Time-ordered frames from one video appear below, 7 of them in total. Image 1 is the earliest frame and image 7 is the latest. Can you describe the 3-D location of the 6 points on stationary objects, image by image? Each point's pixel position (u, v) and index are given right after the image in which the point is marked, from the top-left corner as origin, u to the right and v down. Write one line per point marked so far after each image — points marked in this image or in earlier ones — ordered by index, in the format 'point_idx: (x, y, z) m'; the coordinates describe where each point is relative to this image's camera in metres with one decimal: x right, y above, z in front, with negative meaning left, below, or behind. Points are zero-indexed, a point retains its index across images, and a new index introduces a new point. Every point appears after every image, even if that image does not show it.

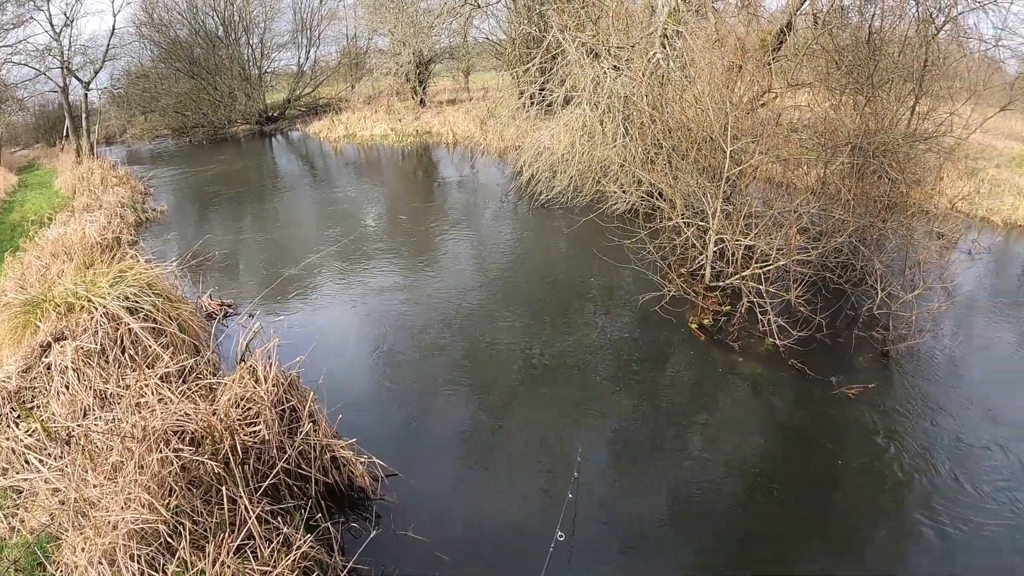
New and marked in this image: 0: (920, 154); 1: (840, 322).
0: (+5.7, +1.9, +8.0) m
1: (+4.8, -0.5, +8.6) m
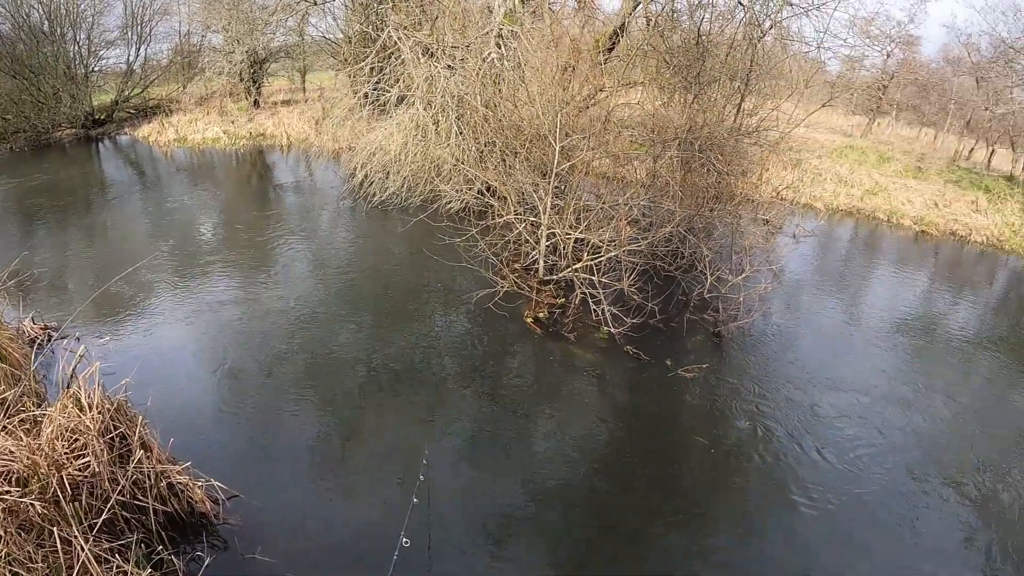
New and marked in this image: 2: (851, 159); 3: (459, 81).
0: (+3.5, +2.1, +8.6) m
1: (+2.7, -0.3, +9.1) m
2: (+8.8, +3.3, +15.0) m
3: (-0.7, +3.1, +8.7) m
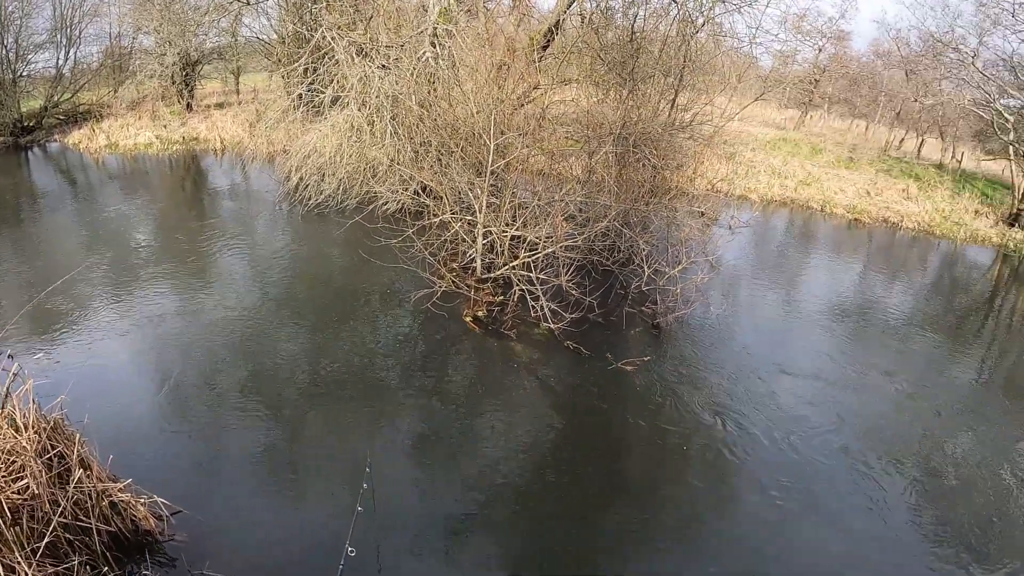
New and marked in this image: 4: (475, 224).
0: (+2.6, +2.3, +8.9) m
1: (+1.8, -0.1, +9.4) m
2: (+7.5, +3.7, +15.6) m
3: (-1.6, +3.1, +8.7) m
4: (-0.5, +0.9, +8.0) m
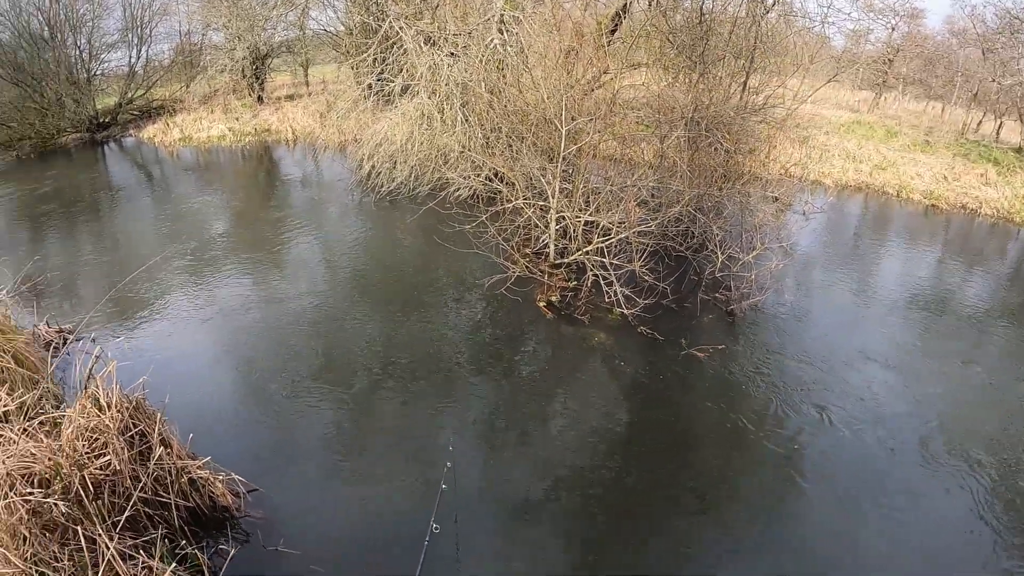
0: (+3.6, +2.4, +8.6) m
1: (+2.8, 0.0, +9.1) m
2: (+8.9, +3.9, +14.9) m
3: (-0.7, +3.3, +8.6) m
4: (+0.5, +1.1, +7.9) m
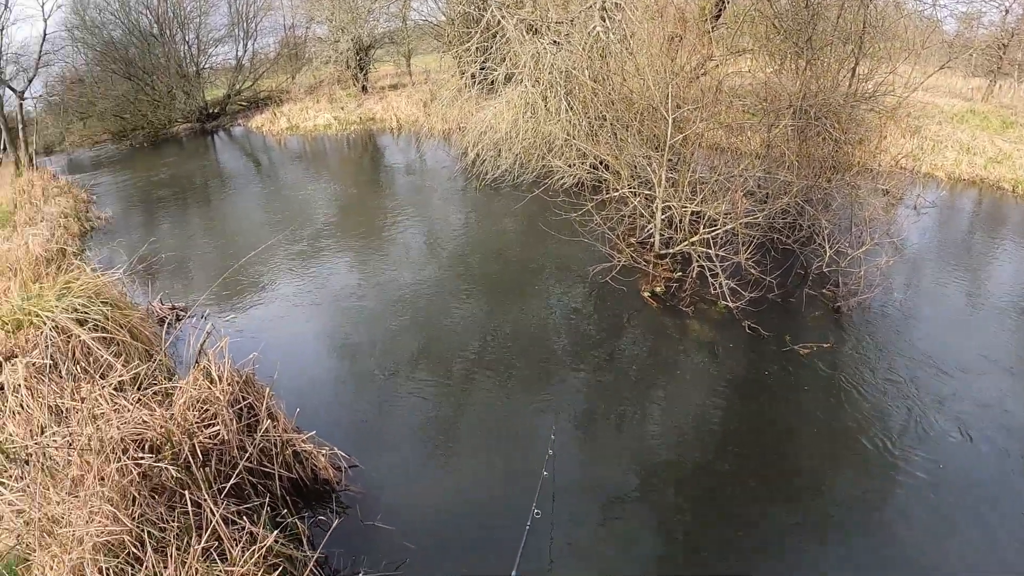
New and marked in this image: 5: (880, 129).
0: (+4.9, +2.4, +8.1) m
1: (+4.2, +0.1, +8.7) m
2: (+10.8, +3.8, +14.0) m
3: (+0.8, +3.4, +8.6) m
4: (+1.8, +1.2, +7.7) m
5: (+5.3, +2.3, +8.4) m
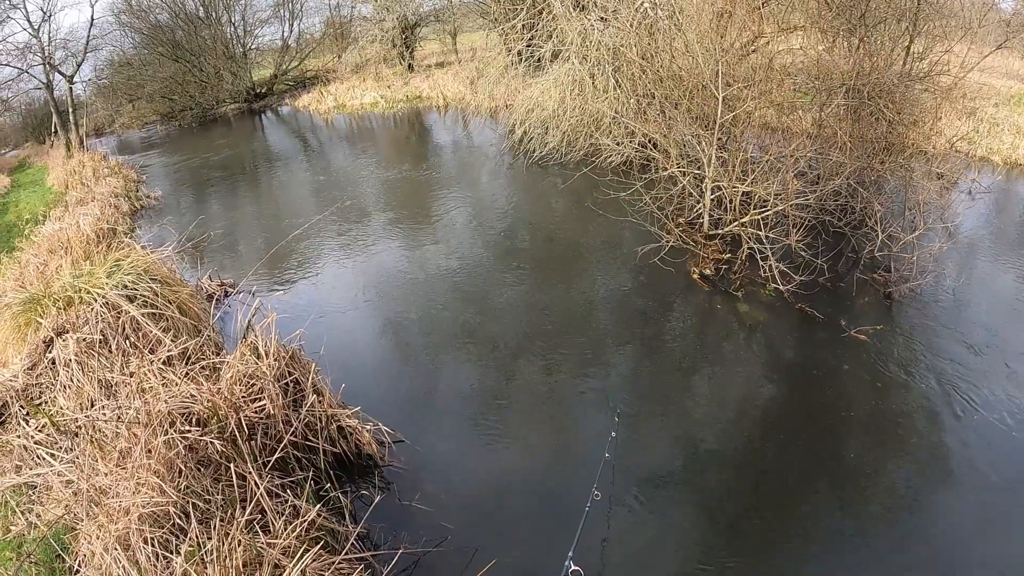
0: (+5.6, +2.7, +7.9) m
1: (+4.8, +0.3, +8.6) m
2: (+11.7, +4.0, +13.5) m
3: (+1.4, +3.7, +8.5) m
4: (+2.3, +1.4, +7.6) m
5: (+6.0, +2.5, +8.2) m
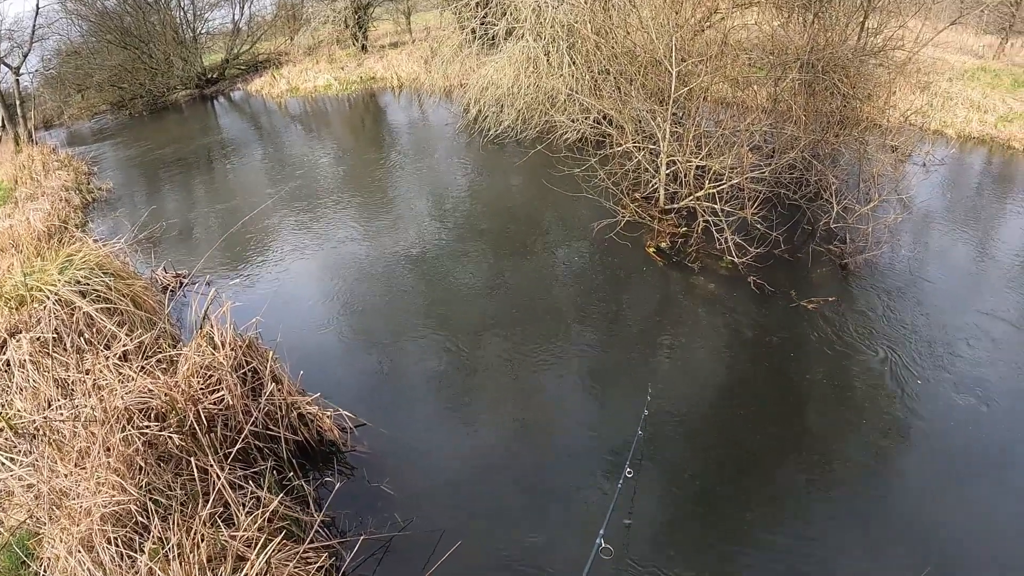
0: (+5.0, +3.0, +8.0) m
1: (+4.3, +0.7, +8.7) m
2: (+10.8, +4.7, +13.7) m
3: (+0.8, +4.0, +8.4) m
4: (+1.8, +1.7, +7.6) m
5: (+5.4, +2.9, +8.3) m
